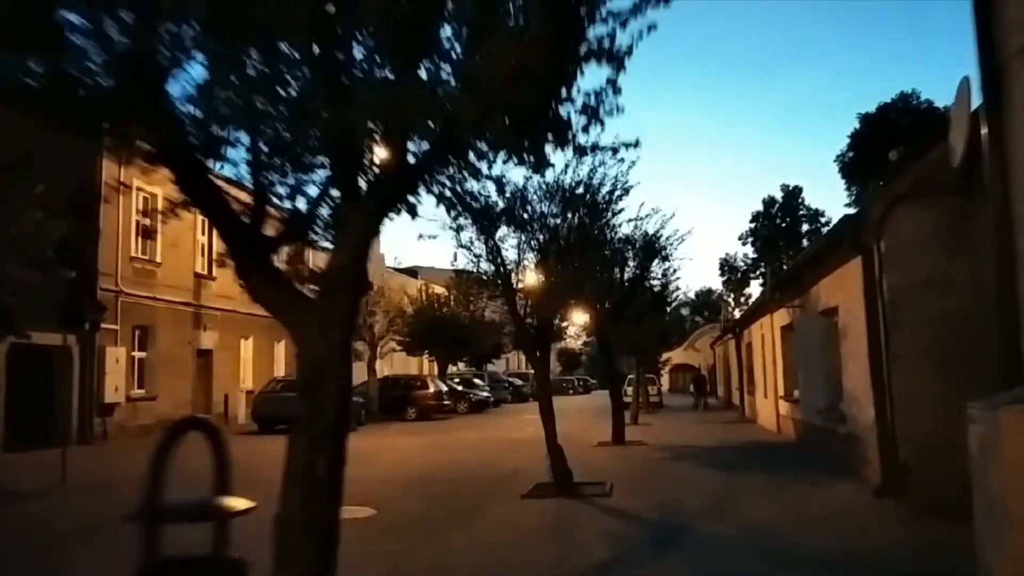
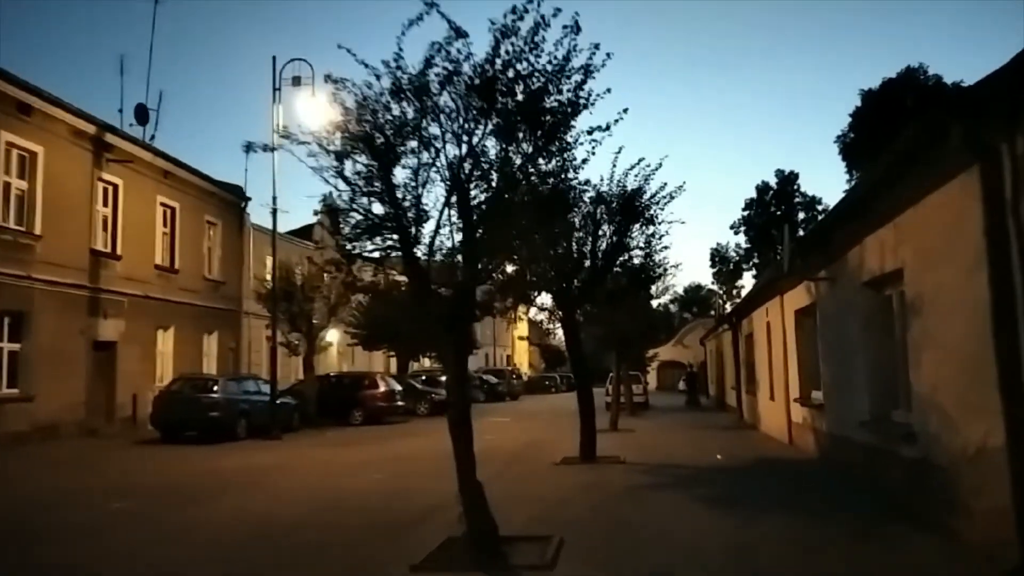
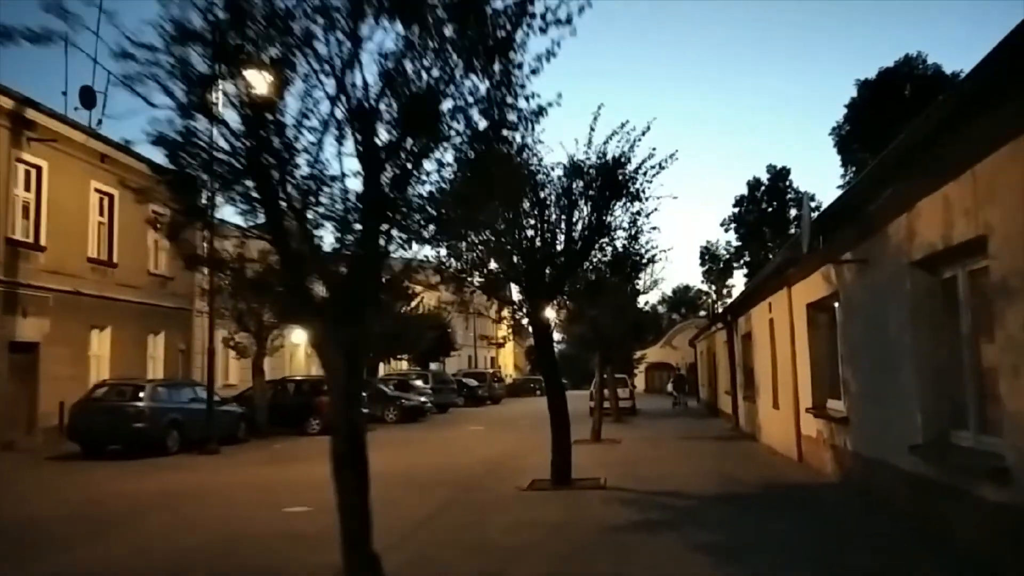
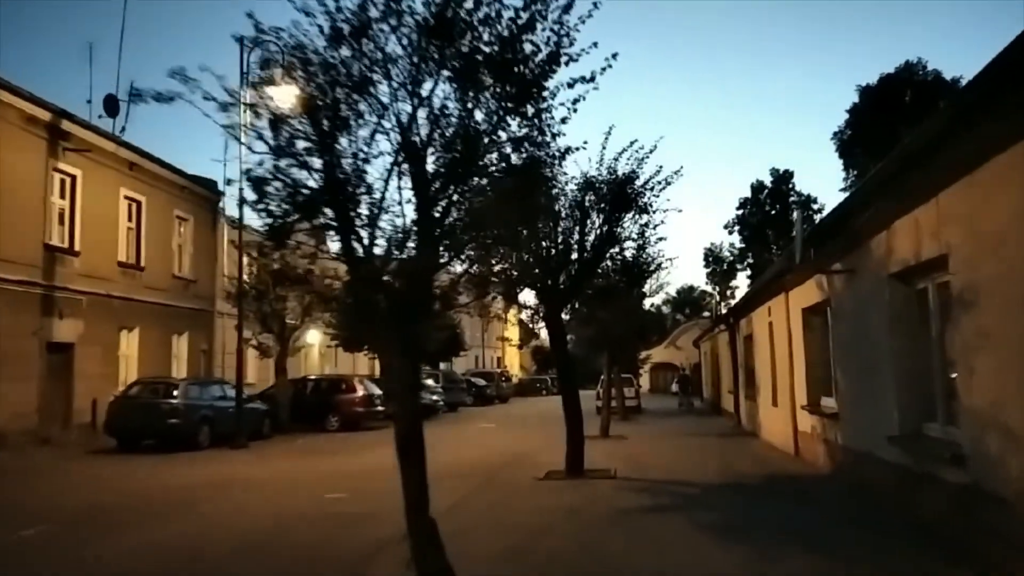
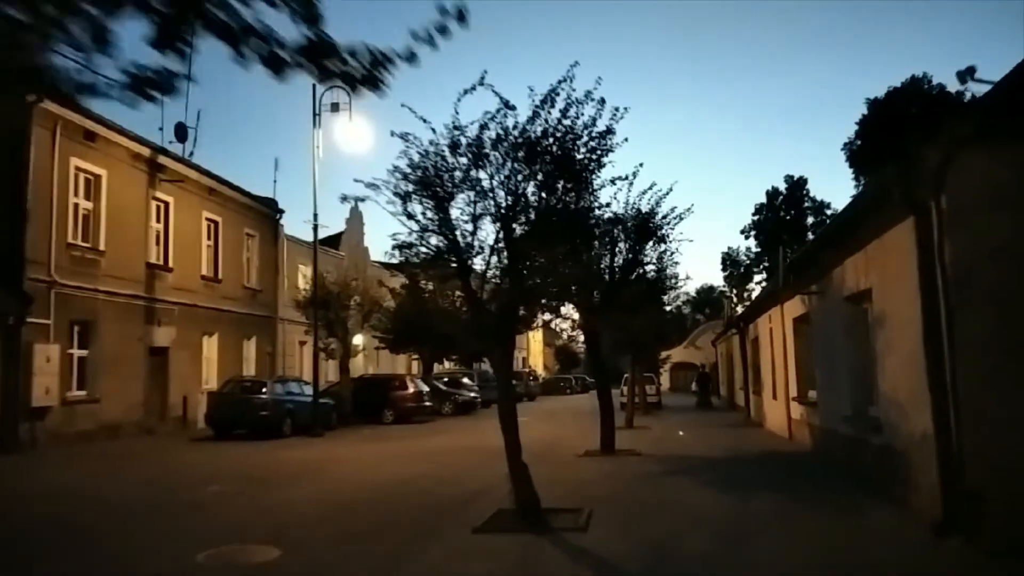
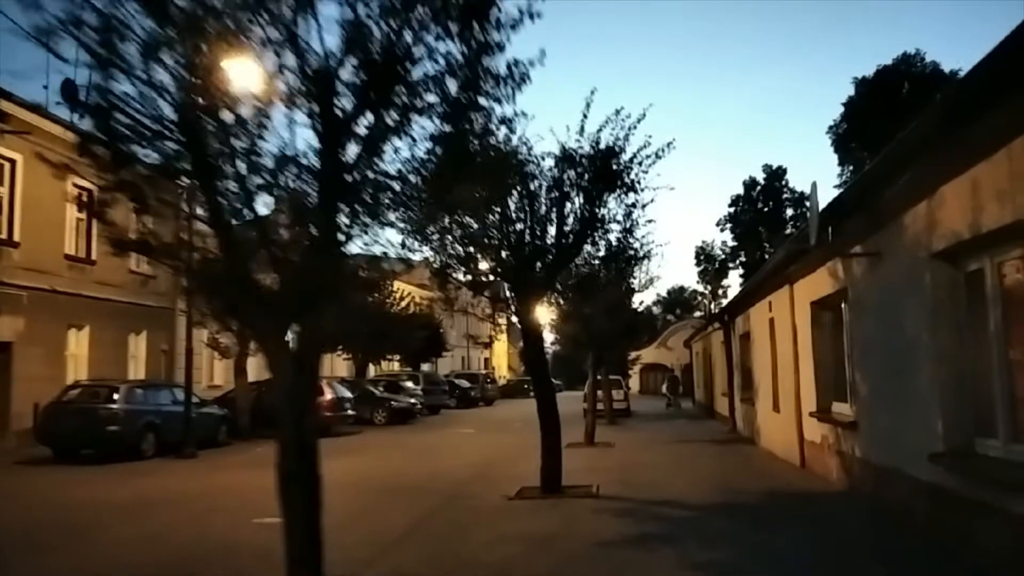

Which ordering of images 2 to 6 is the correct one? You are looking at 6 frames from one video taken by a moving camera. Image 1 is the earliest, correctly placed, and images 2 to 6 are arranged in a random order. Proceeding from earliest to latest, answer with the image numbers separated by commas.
5, 2, 4, 3, 6
